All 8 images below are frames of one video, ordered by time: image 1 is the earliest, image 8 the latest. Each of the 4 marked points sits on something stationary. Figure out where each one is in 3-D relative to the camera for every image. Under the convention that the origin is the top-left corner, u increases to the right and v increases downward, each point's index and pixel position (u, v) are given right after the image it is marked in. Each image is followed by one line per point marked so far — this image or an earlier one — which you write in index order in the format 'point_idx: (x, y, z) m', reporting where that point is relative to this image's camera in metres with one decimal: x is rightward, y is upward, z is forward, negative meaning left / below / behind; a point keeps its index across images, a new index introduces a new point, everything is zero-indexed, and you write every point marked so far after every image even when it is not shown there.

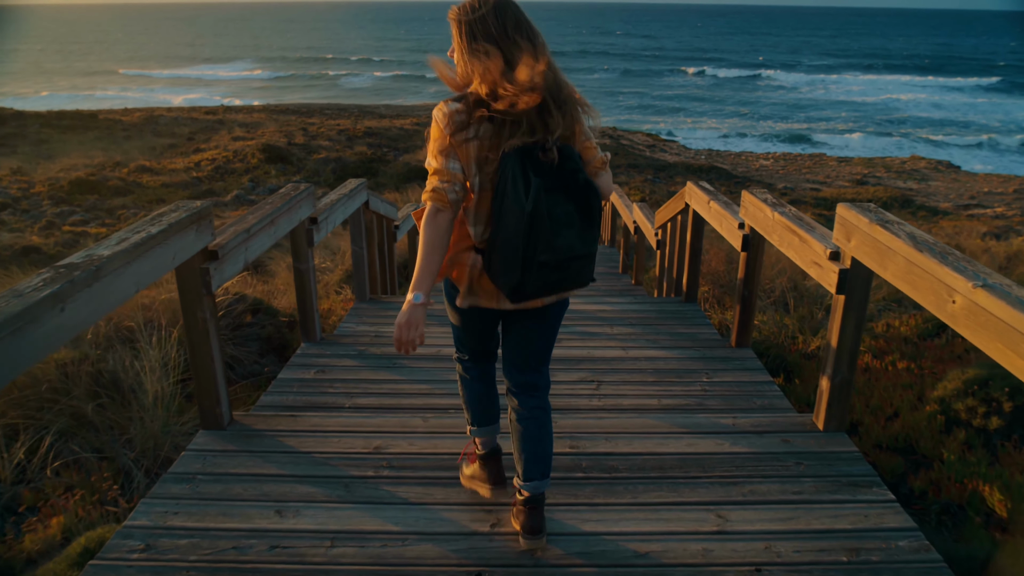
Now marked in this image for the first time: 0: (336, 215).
0: (-0.9, +0.4, +3.3) m
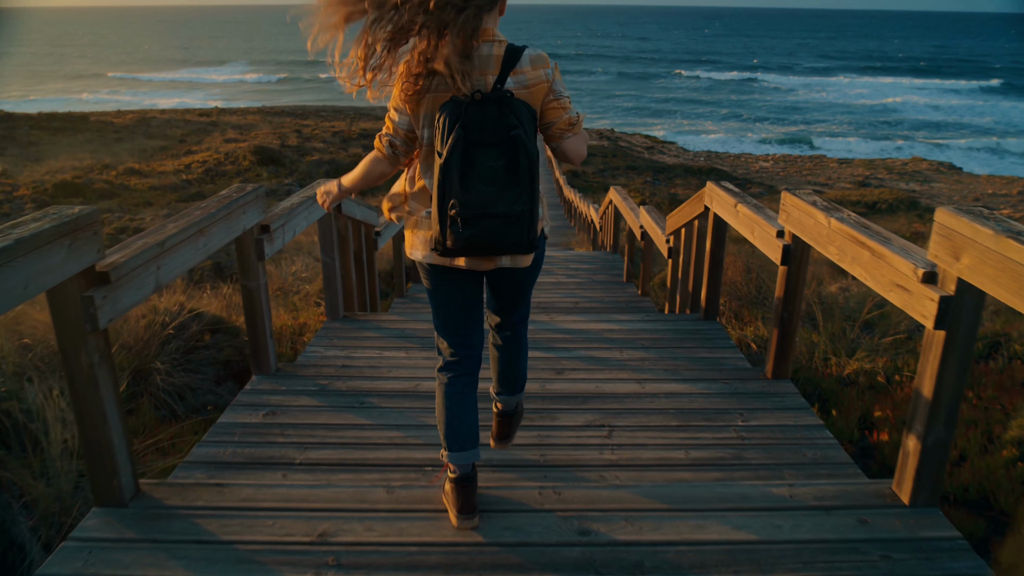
0: (-0.9, +0.3, +2.8) m
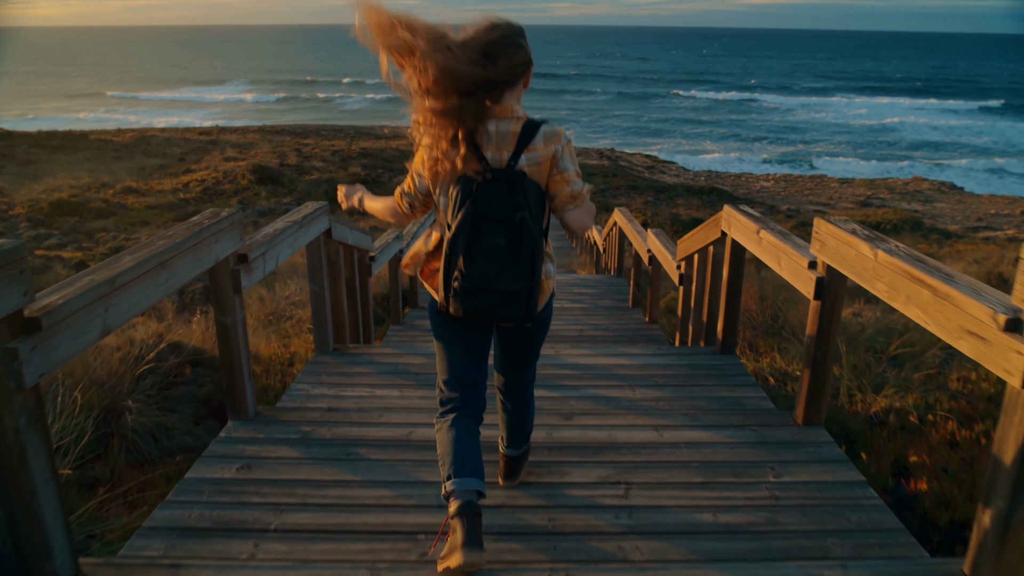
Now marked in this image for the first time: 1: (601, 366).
0: (-0.9, +0.1, +2.6) m
1: (+0.4, -0.4, +3.2) m
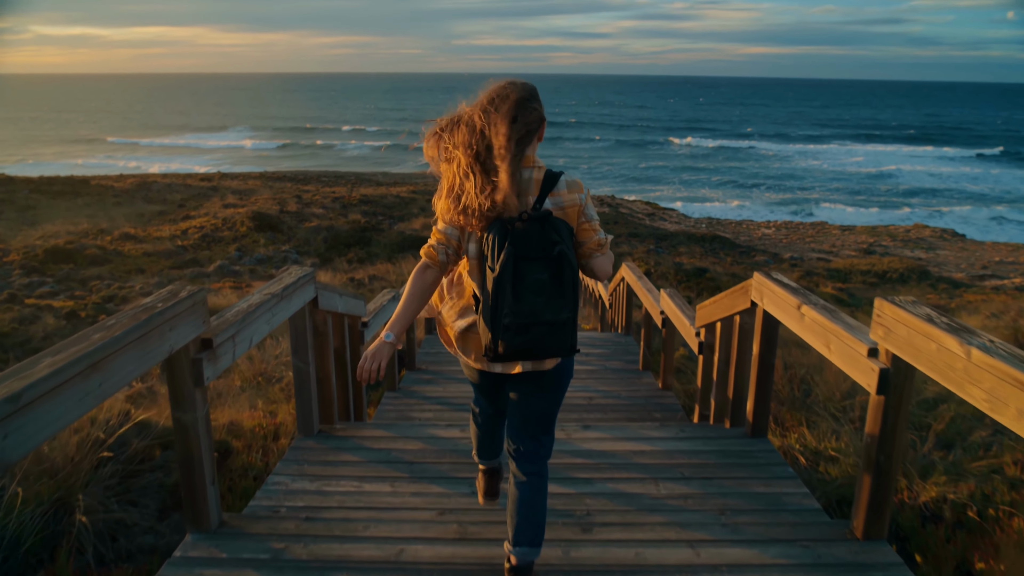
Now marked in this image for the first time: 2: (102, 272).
0: (-0.9, -0.1, +2.3) m
1: (+0.5, -0.7, +2.8) m
2: (-10.7, +0.4, +16.9) m
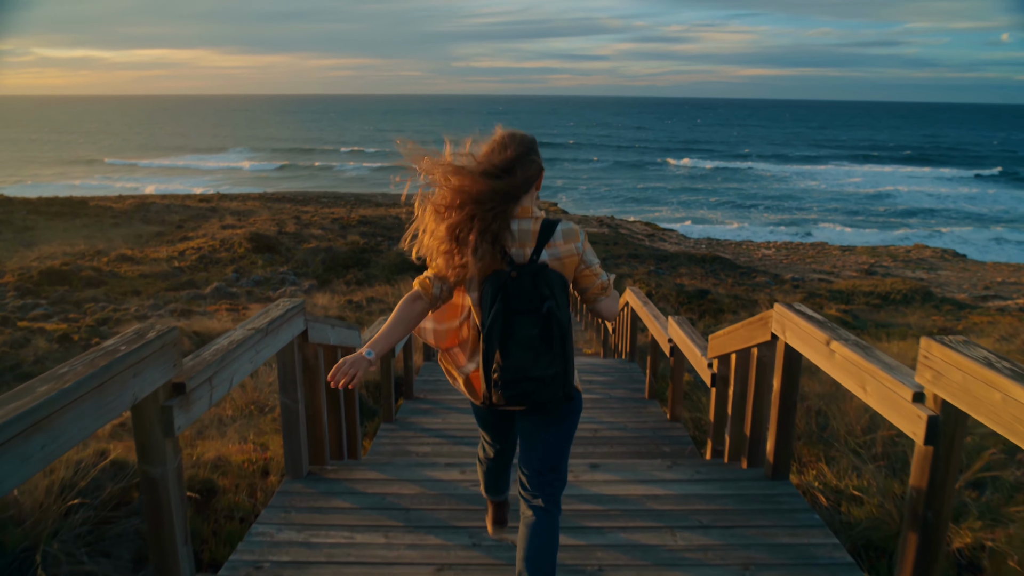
0: (-0.9, -0.3, +2.1) m
1: (+0.5, -0.8, +2.6) m
2: (-10.7, -0.1, +16.7) m
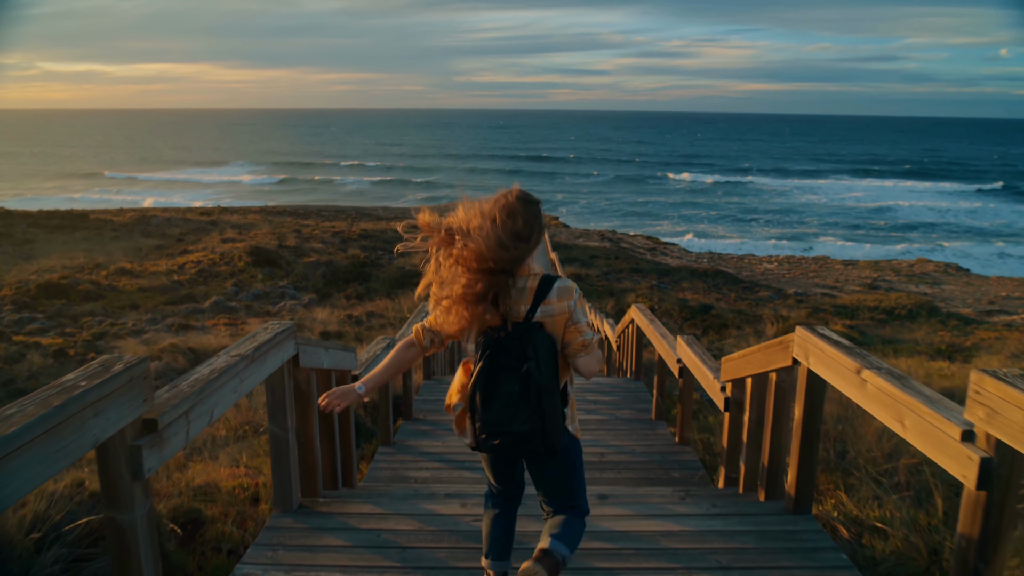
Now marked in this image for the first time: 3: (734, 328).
0: (-0.9, -0.3, +1.9) m
1: (+0.5, -0.9, +2.5) m
2: (-10.7, -0.5, +16.6) m
3: (+4.7, -0.8, +13.6) m
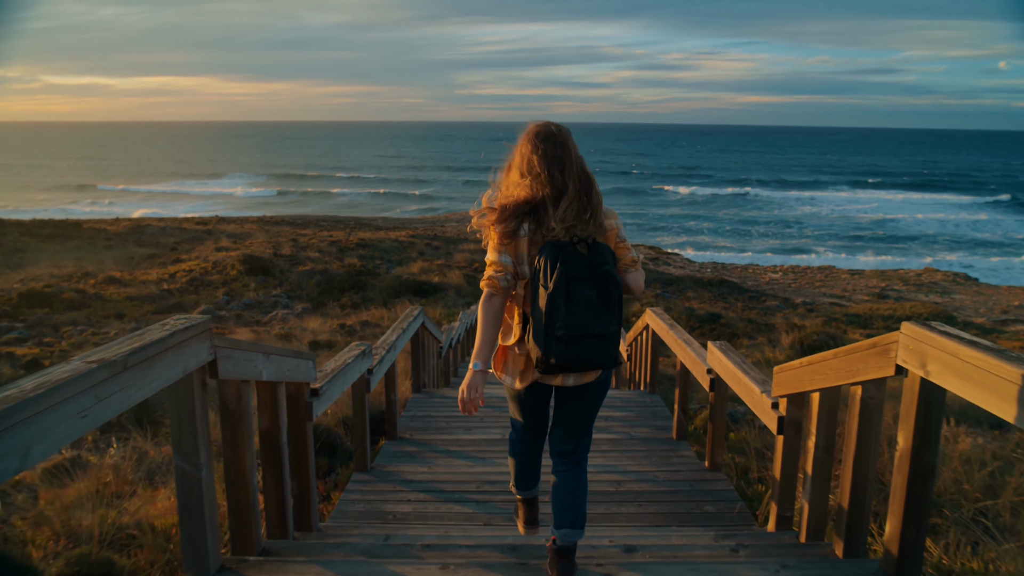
0: (-0.9, -0.3, +1.3) m
1: (+0.5, -0.9, +1.8) m
2: (-10.7, -0.7, +15.9) m
3: (+4.7, -1.0, +13.0) m
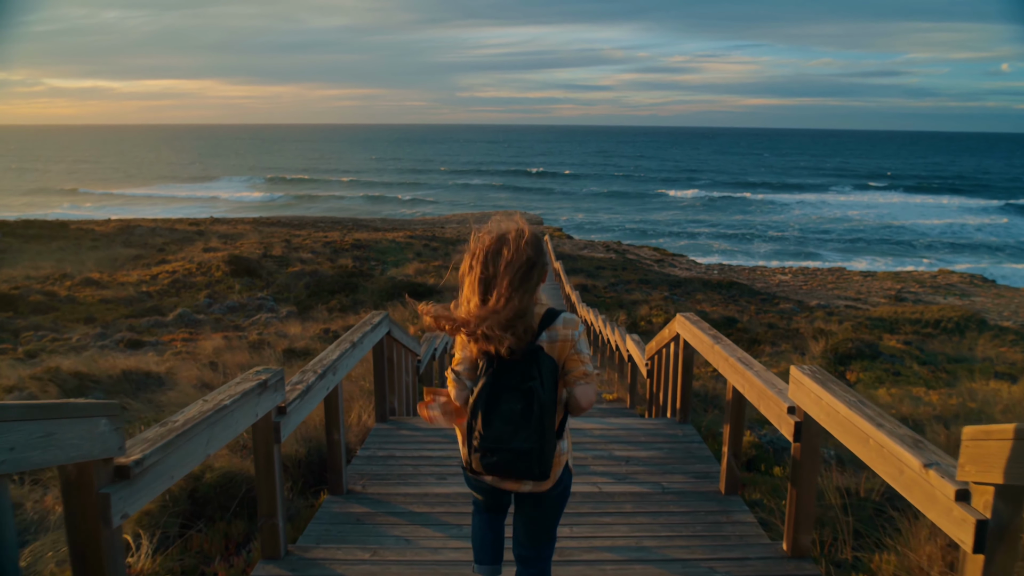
0: (-0.9, -0.2, 0.0) m
1: (+0.4, -0.9, +0.6) m
2: (-10.7, -0.7, +14.7) m
3: (+4.6, -1.0, +11.7) m
